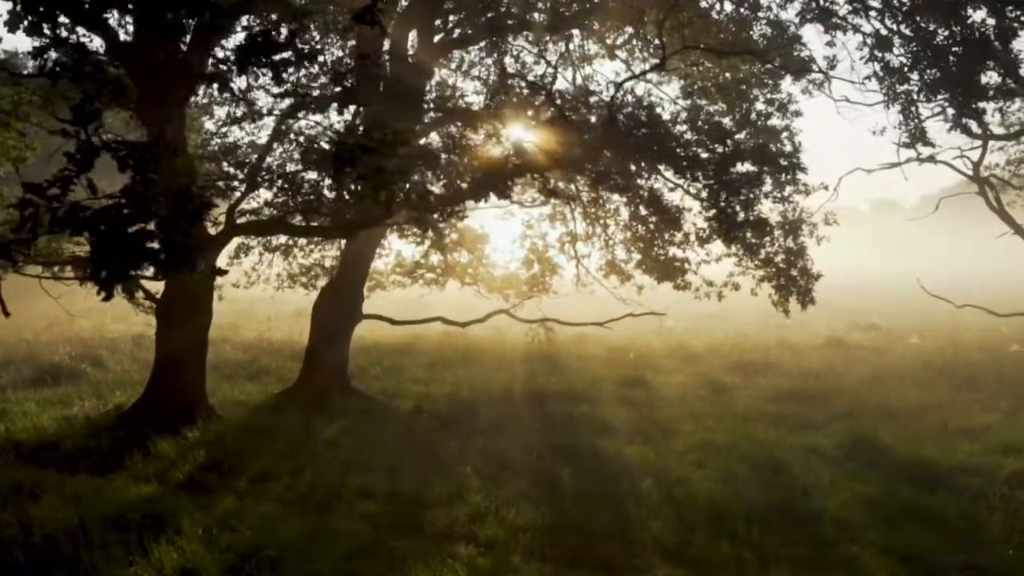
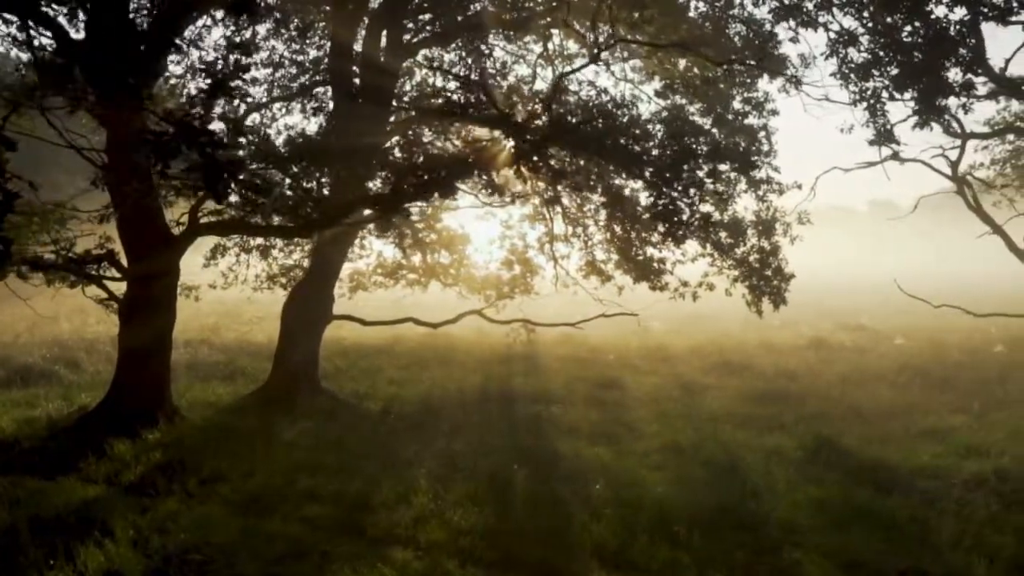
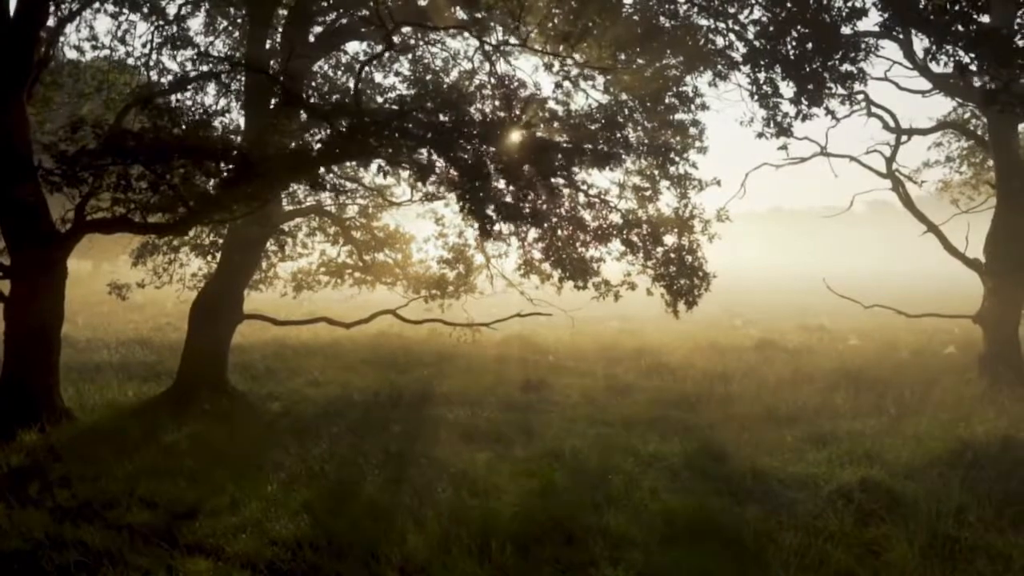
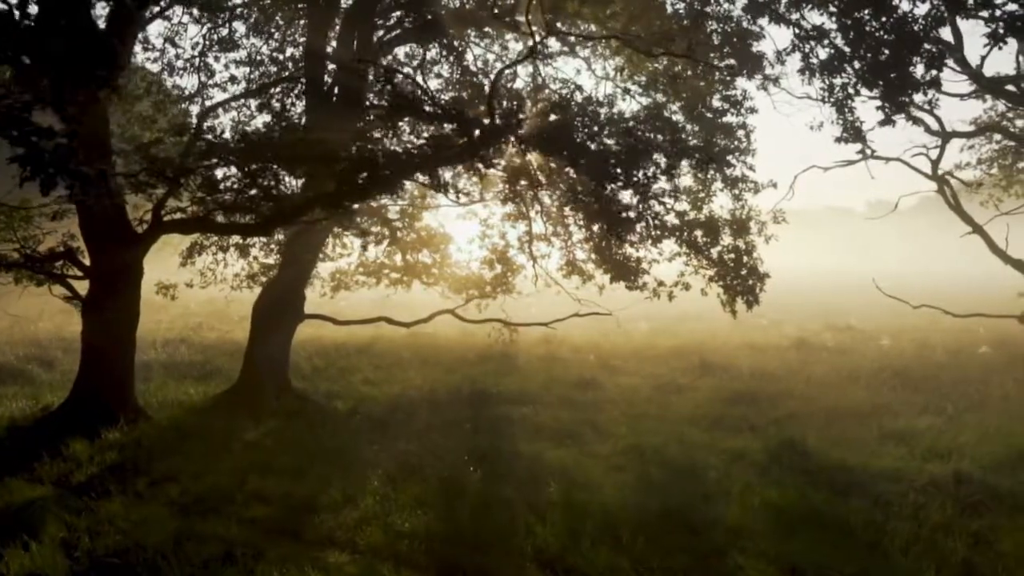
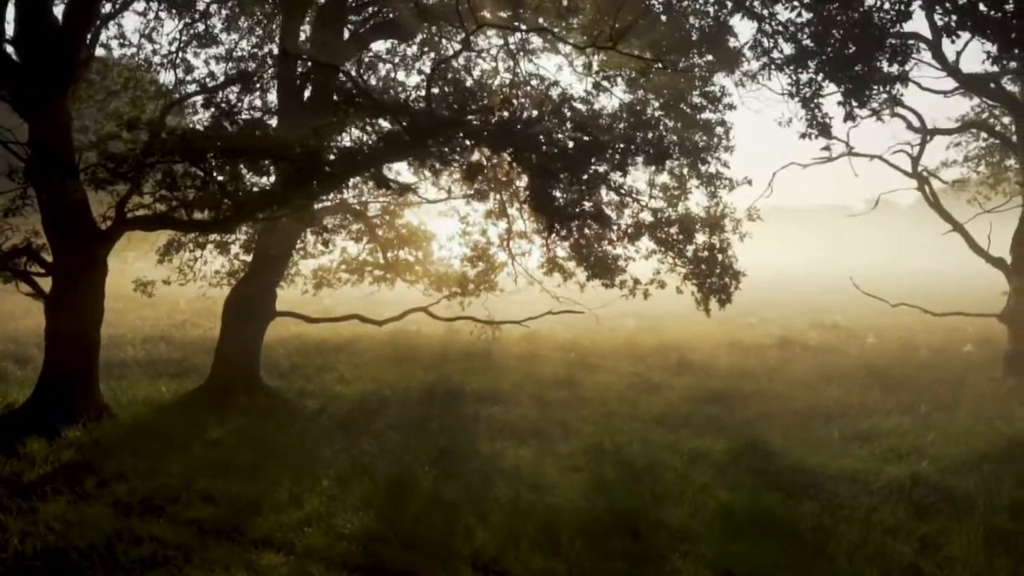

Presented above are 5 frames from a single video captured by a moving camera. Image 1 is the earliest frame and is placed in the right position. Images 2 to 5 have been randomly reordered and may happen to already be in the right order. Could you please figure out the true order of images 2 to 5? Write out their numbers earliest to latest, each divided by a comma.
2, 4, 5, 3
